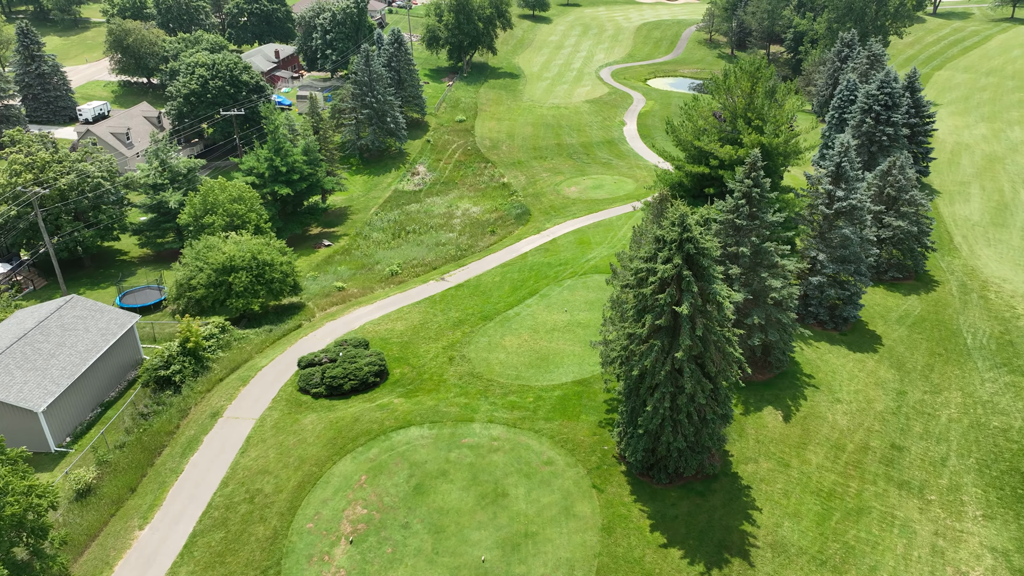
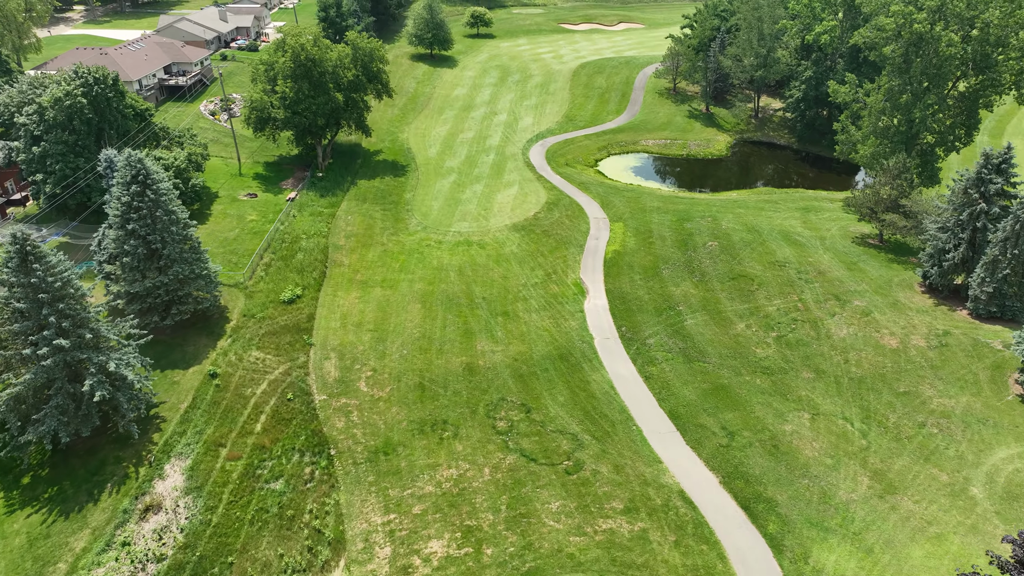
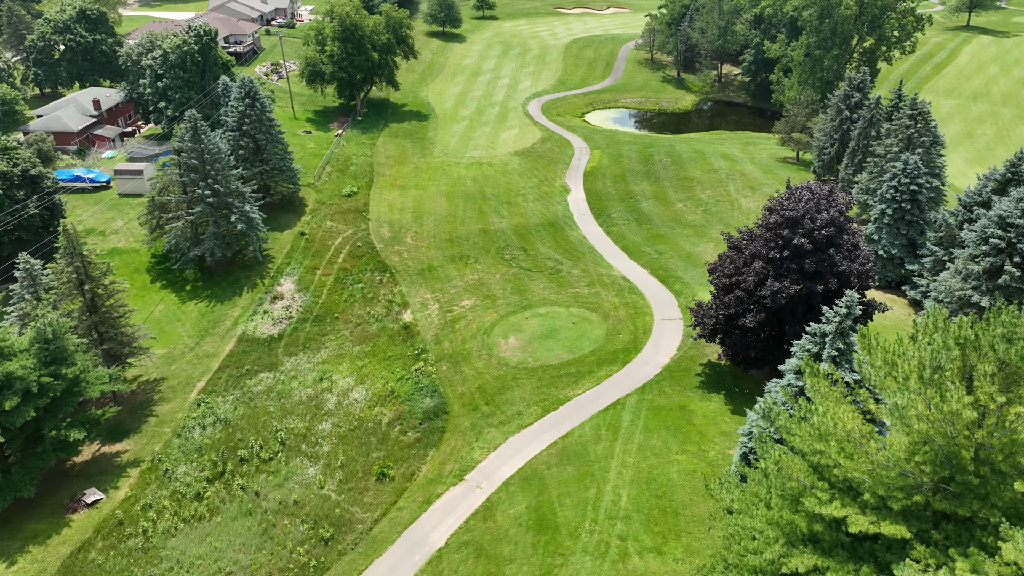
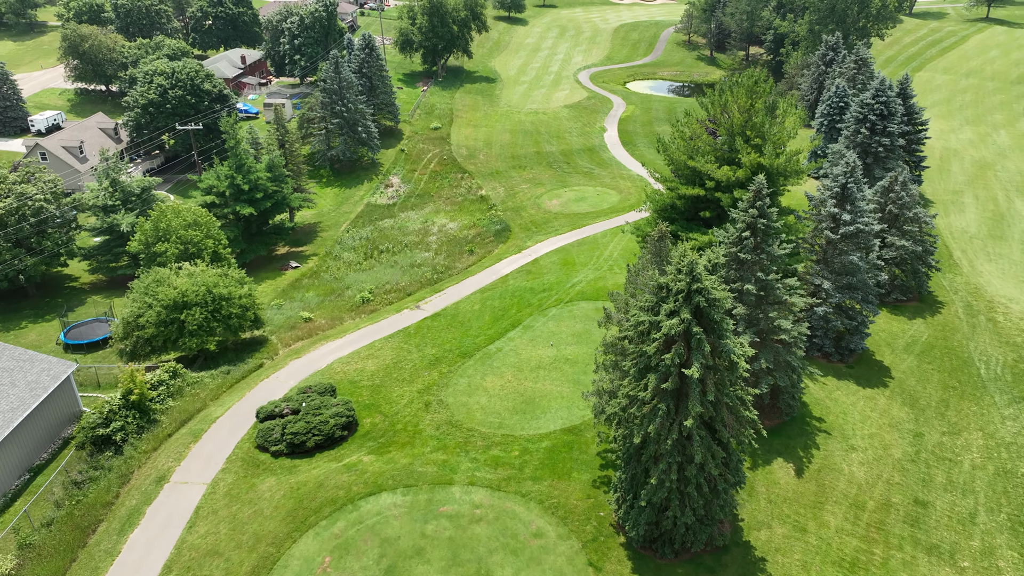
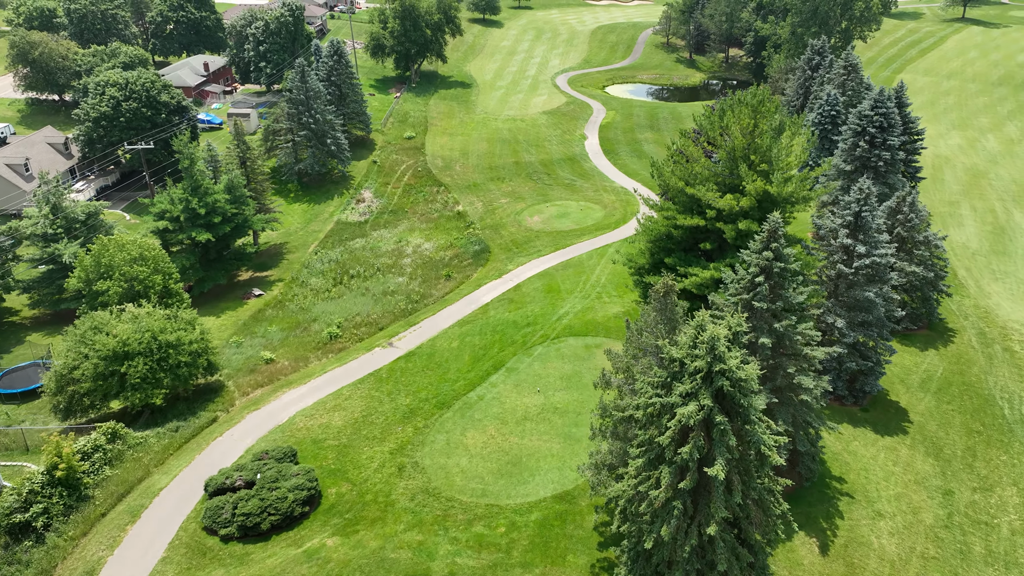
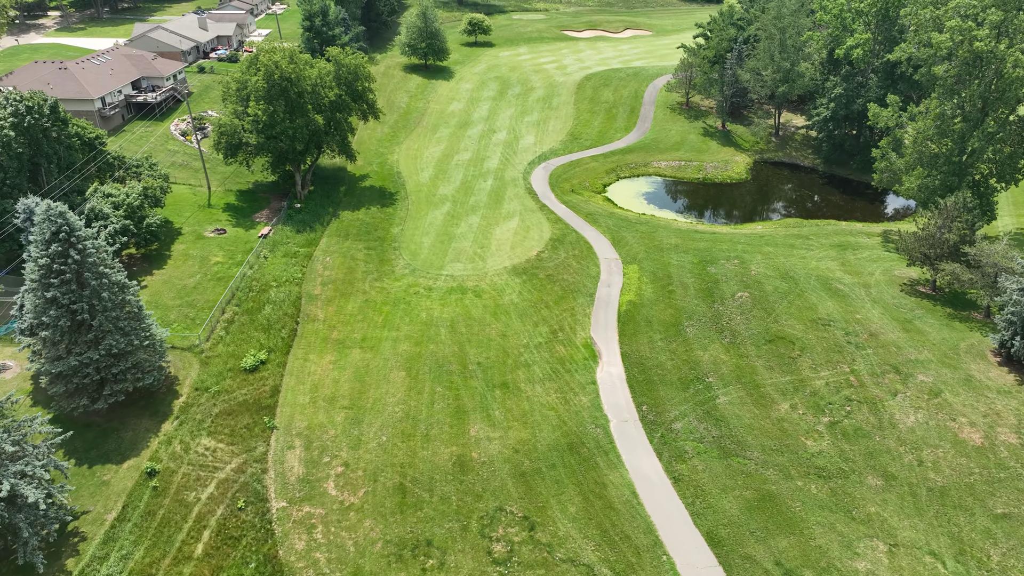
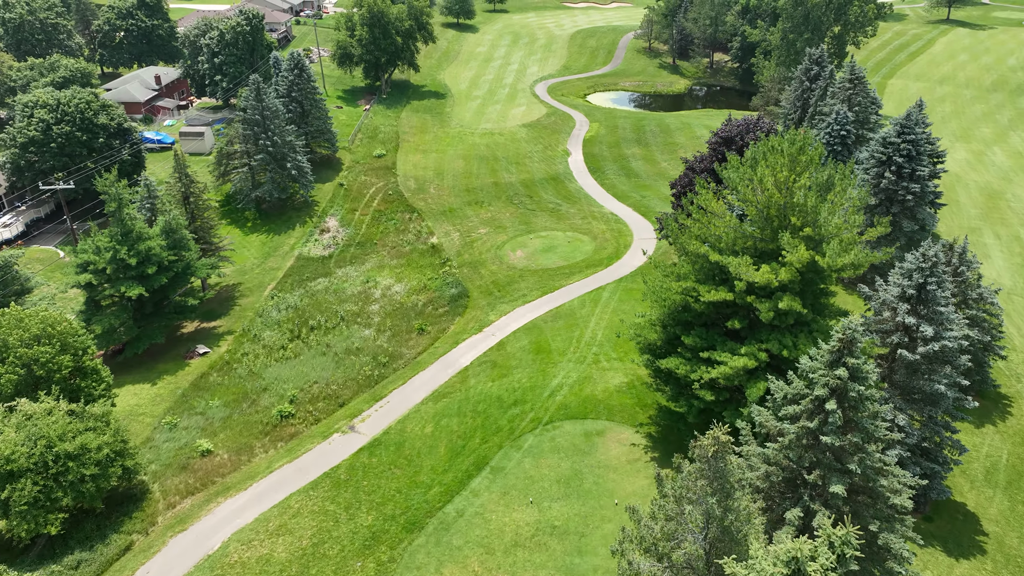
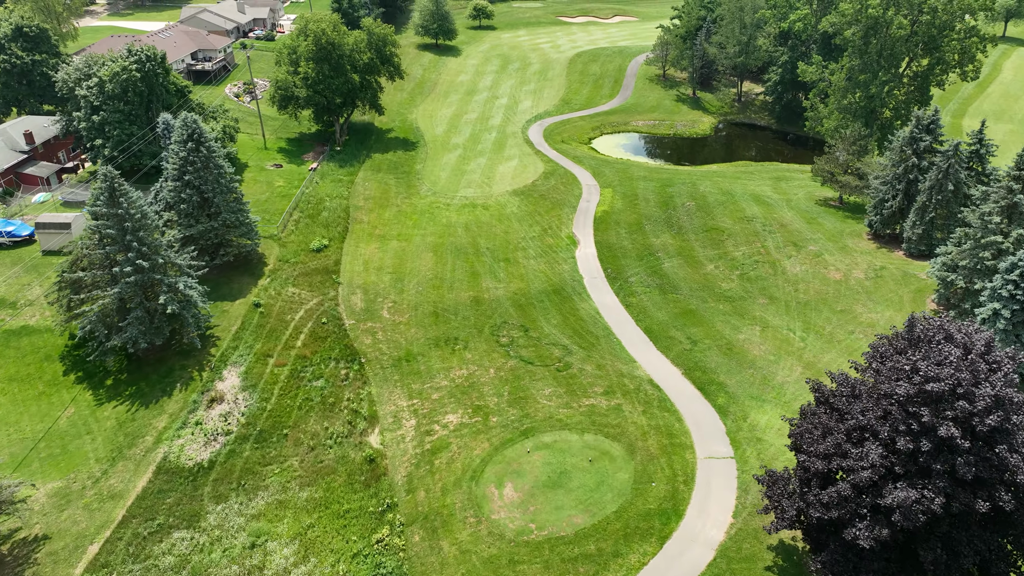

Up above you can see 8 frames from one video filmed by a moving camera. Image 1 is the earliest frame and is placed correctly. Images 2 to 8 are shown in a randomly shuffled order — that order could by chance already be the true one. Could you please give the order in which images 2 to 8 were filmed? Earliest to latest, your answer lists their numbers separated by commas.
4, 5, 7, 3, 8, 2, 6
